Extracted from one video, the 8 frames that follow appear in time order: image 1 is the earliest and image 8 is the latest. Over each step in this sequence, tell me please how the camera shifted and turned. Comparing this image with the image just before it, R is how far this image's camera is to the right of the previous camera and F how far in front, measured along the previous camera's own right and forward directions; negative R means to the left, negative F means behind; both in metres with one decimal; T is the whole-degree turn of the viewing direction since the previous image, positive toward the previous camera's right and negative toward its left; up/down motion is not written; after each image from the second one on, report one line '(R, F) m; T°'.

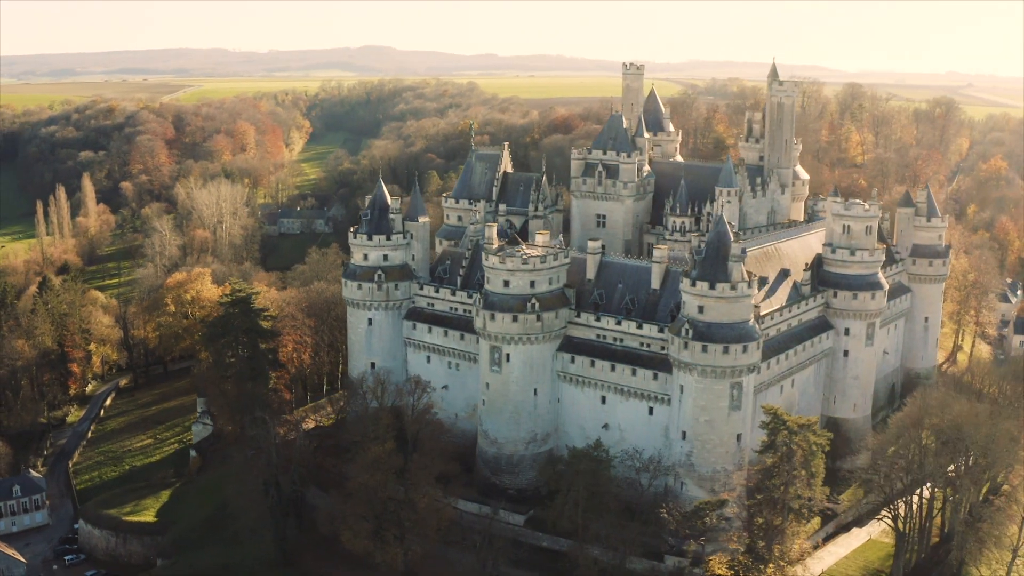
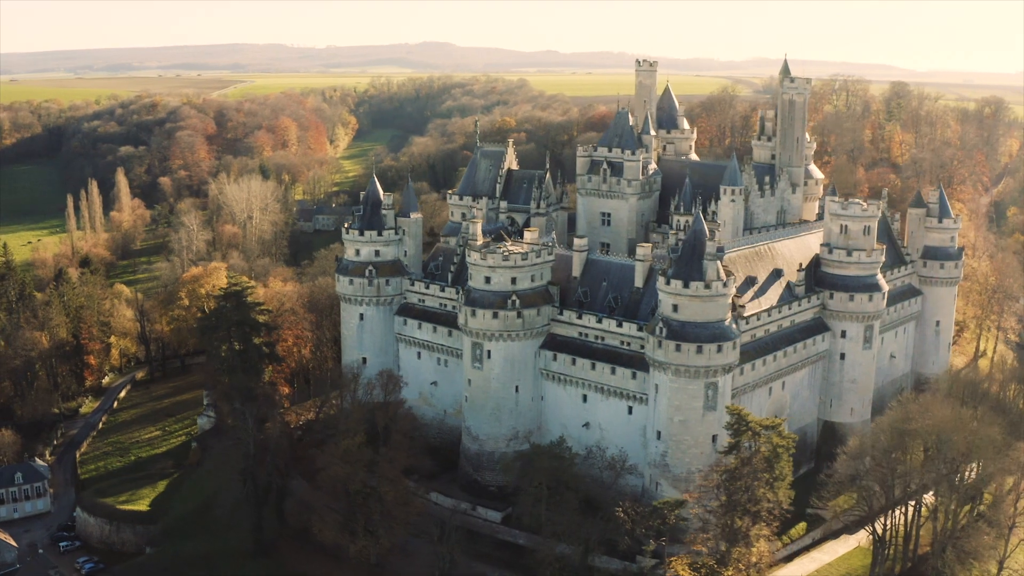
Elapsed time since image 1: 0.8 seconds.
(+3.0, +0.3) m; -3°
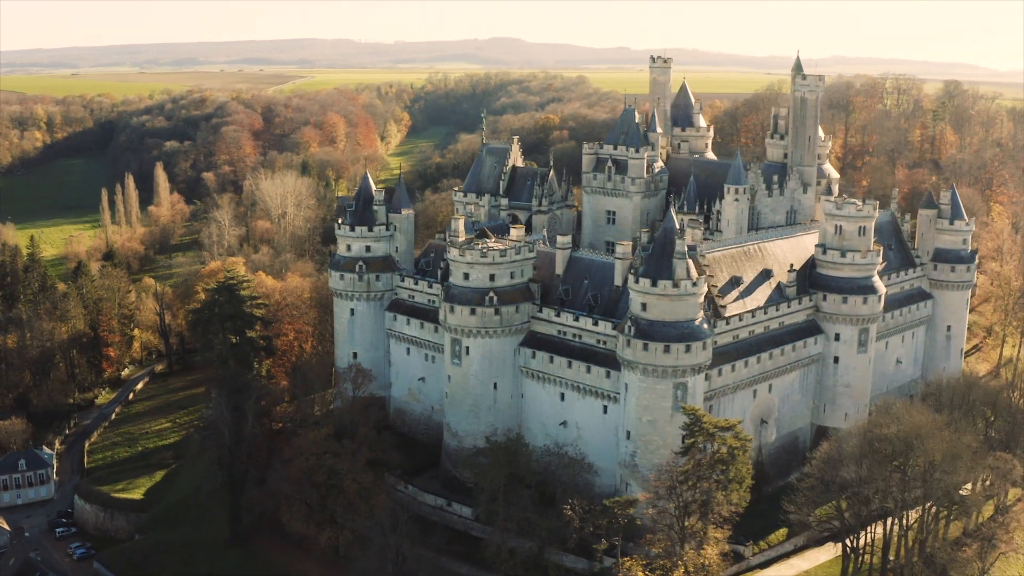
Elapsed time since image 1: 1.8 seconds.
(+3.5, +0.3) m; -3°
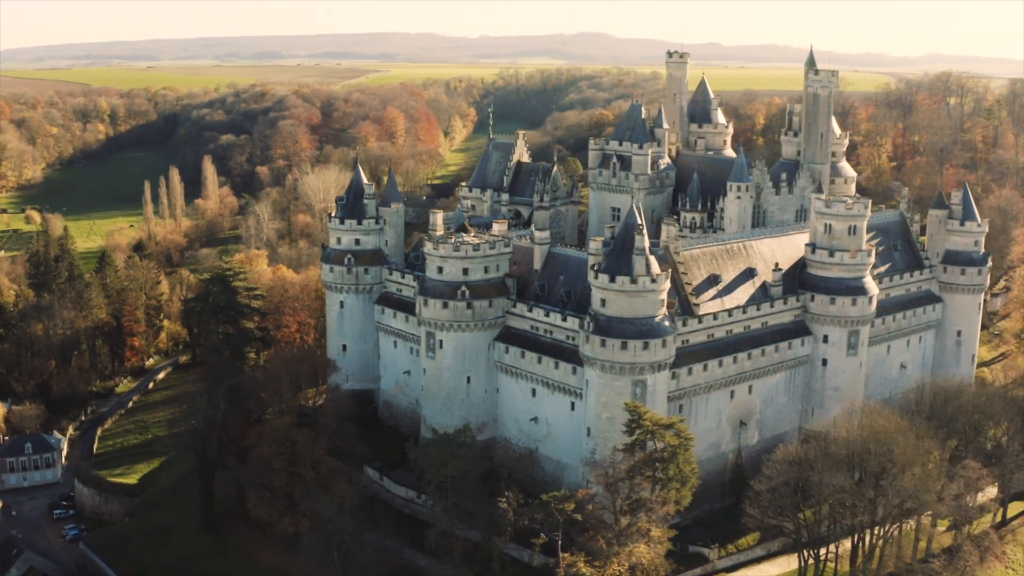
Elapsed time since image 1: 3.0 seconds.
(+4.3, +0.3) m; -4°
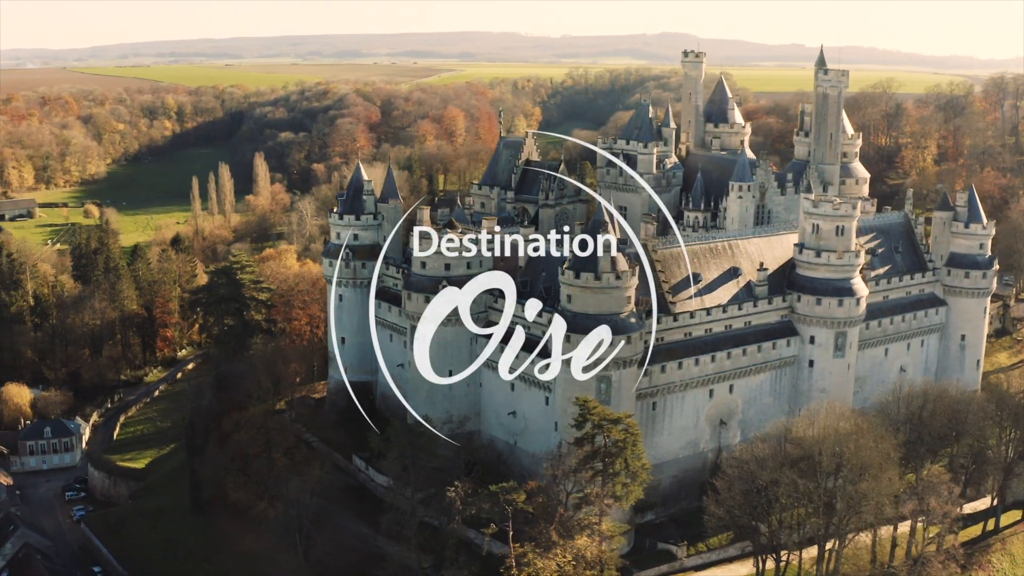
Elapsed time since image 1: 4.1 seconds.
(+4.1, -0.5) m; -4°
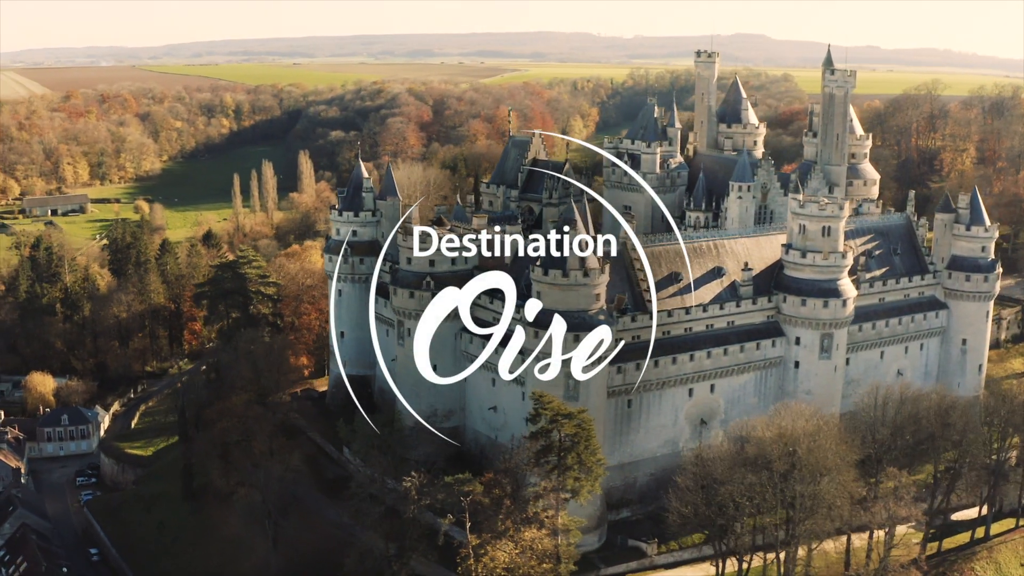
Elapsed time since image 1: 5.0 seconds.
(+3.7, -0.5) m; -3°
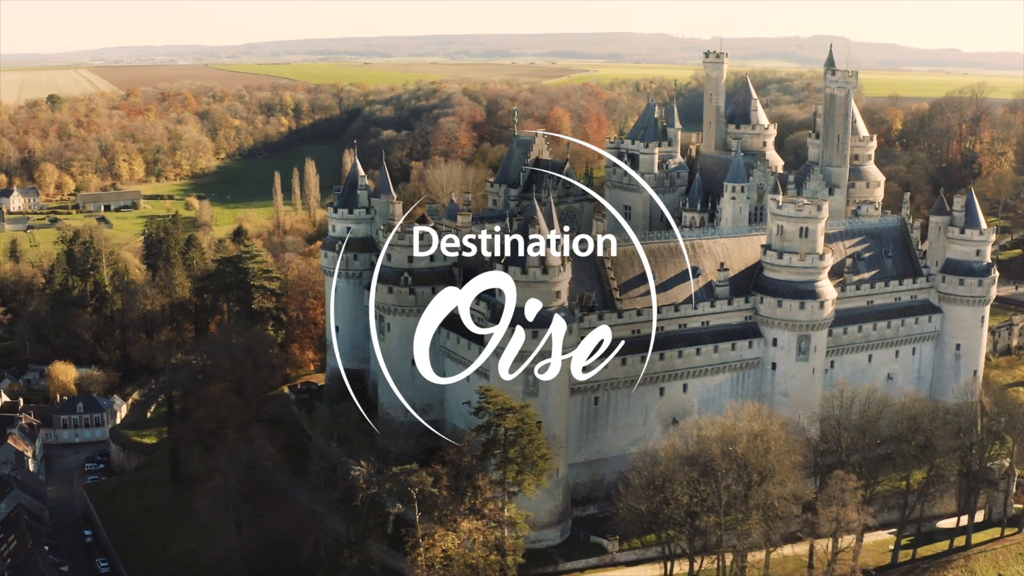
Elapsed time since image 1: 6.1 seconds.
(+4.2, -0.5) m; -4°
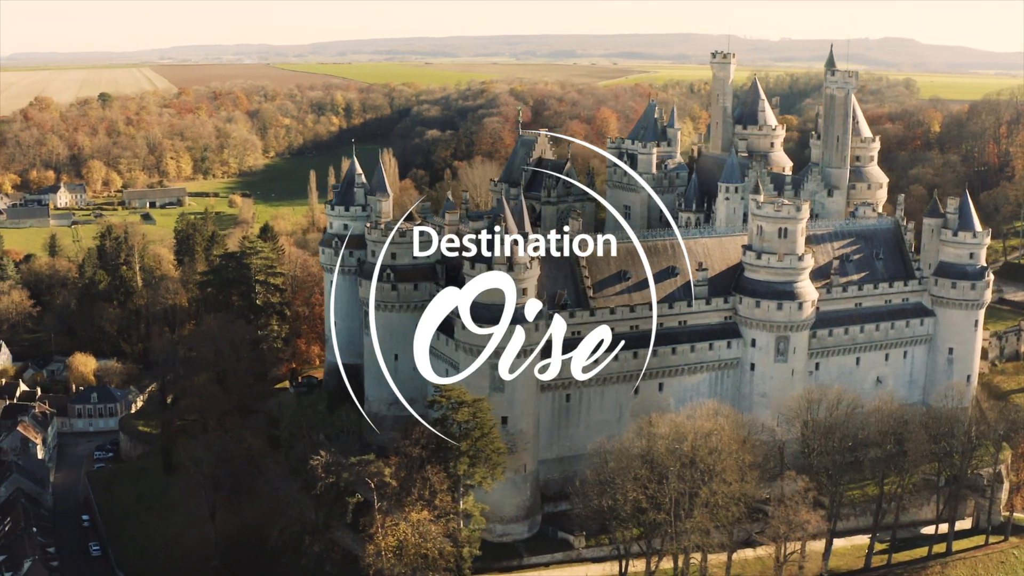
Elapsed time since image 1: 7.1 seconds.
(+3.7, -0.5) m; -3°
